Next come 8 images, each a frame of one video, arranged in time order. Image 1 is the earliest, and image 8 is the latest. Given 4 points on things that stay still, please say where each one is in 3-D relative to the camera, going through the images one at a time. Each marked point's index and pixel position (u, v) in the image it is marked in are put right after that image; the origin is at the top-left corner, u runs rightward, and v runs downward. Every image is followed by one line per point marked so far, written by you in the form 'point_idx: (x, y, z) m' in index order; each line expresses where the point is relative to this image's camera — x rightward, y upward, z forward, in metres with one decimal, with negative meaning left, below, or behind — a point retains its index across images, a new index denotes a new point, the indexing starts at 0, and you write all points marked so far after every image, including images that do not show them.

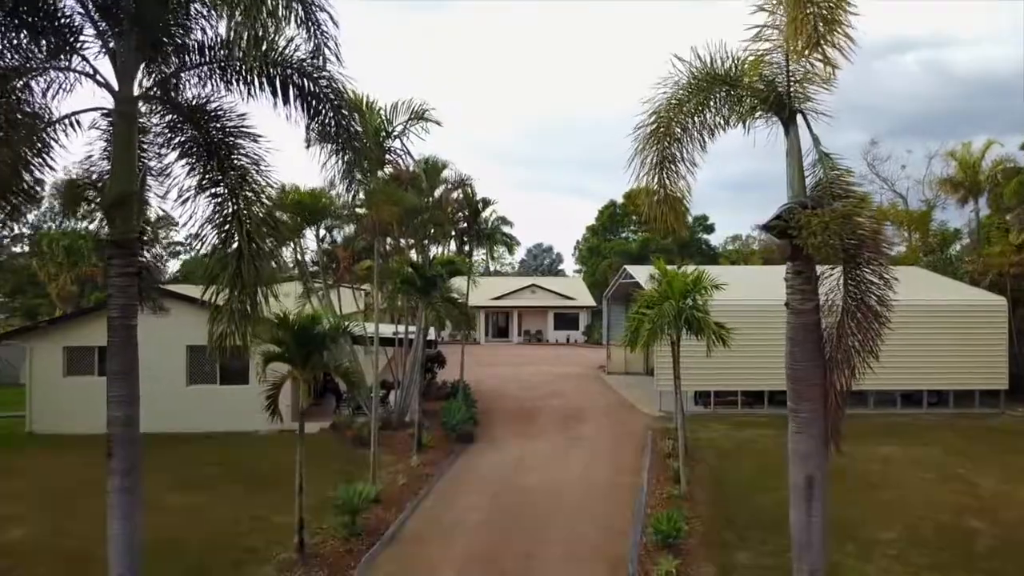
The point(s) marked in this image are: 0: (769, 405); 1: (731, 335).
0: (+6.6, -3.1, +19.1) m
1: (+3.5, -0.8, +11.6) m
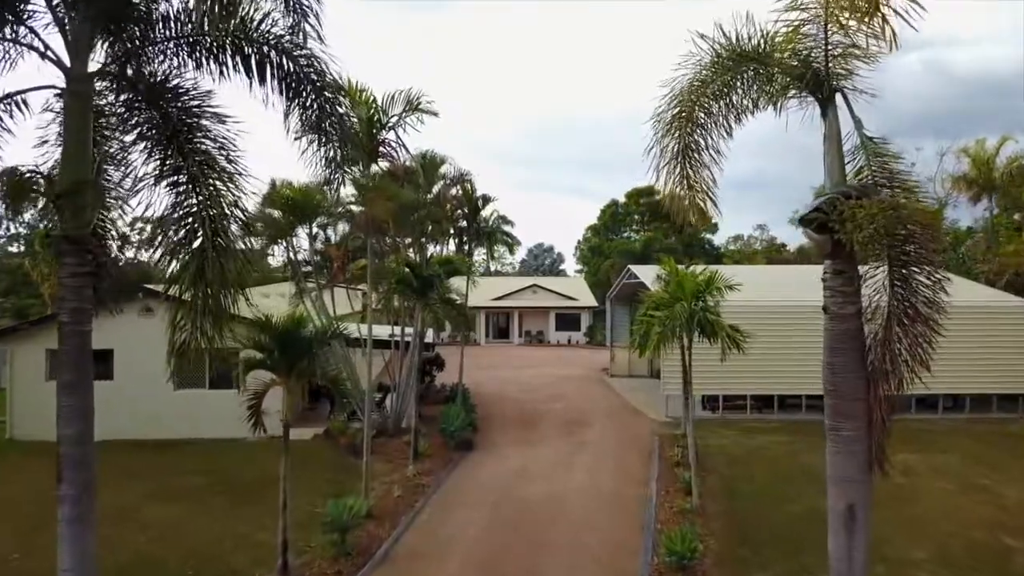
0: (+6.7, -3.1, +18.4) m
1: (+3.5, -0.8, +10.9) m
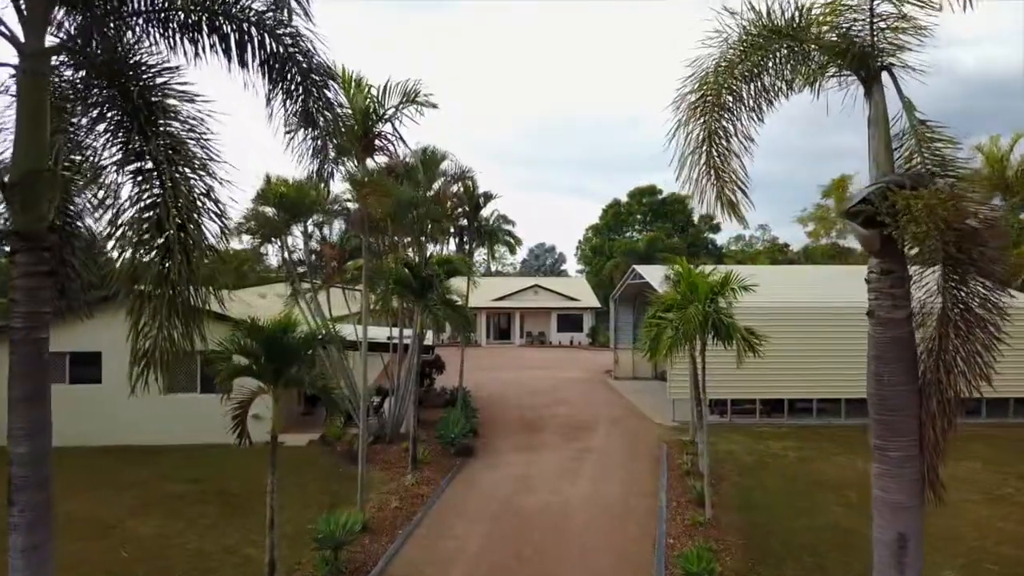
0: (+6.7, -3.1, +17.9) m
1: (+3.6, -0.8, +10.4) m
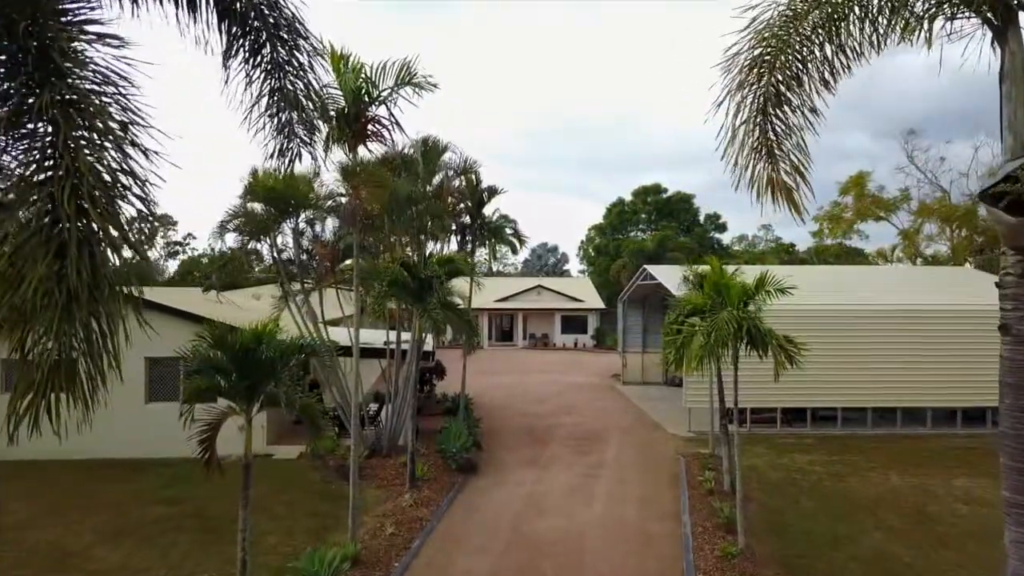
0: (+6.8, -3.1, +16.8) m
1: (+3.7, -0.8, +9.3) m
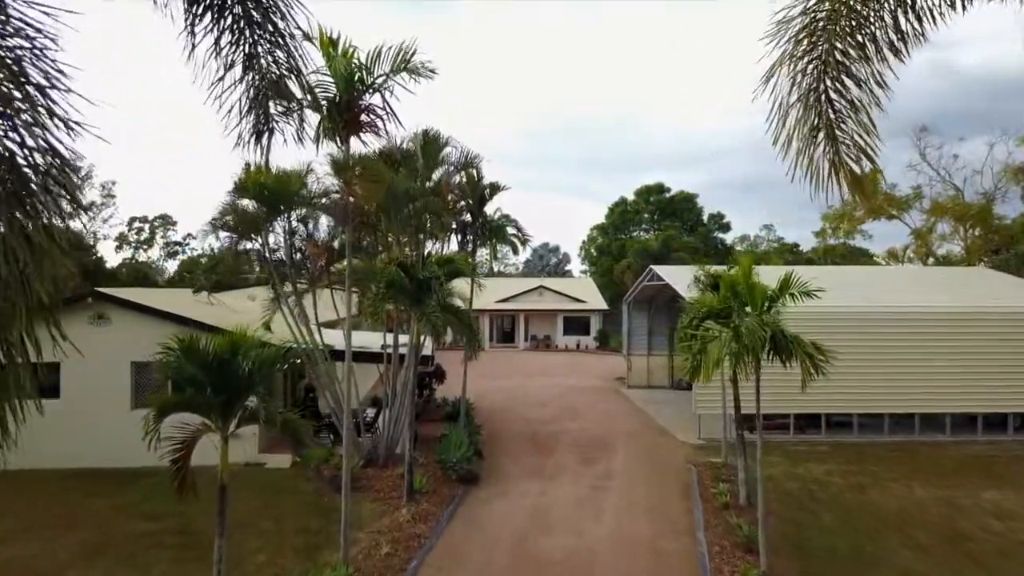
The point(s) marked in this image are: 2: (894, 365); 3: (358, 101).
0: (+6.9, -3.1, +16.1) m
1: (+3.7, -0.8, +8.7) m
2: (+7.8, -1.6, +14.9) m
3: (-1.8, +2.1, +8.4) m
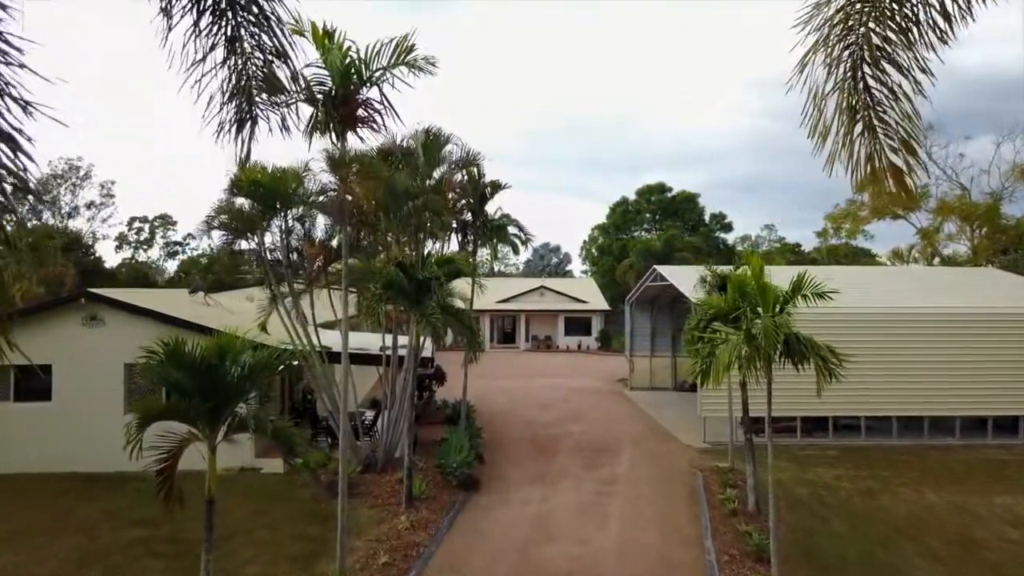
0: (+6.9, -3.2, +15.8) m
1: (+3.7, -0.9, +8.4) m
2: (+7.8, -1.6, +14.6) m
3: (-1.7, +2.1, +8.1) m
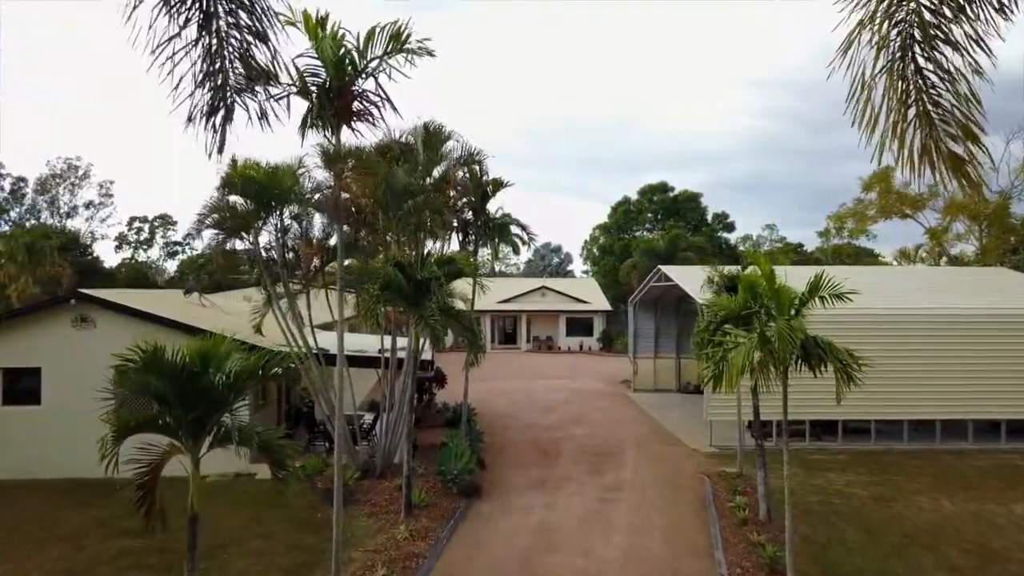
0: (+7.0, -3.2, +15.5) m
1: (+3.8, -0.9, +8.0) m
2: (+7.8, -1.6, +14.3) m
3: (-1.7, +2.1, +7.8) m
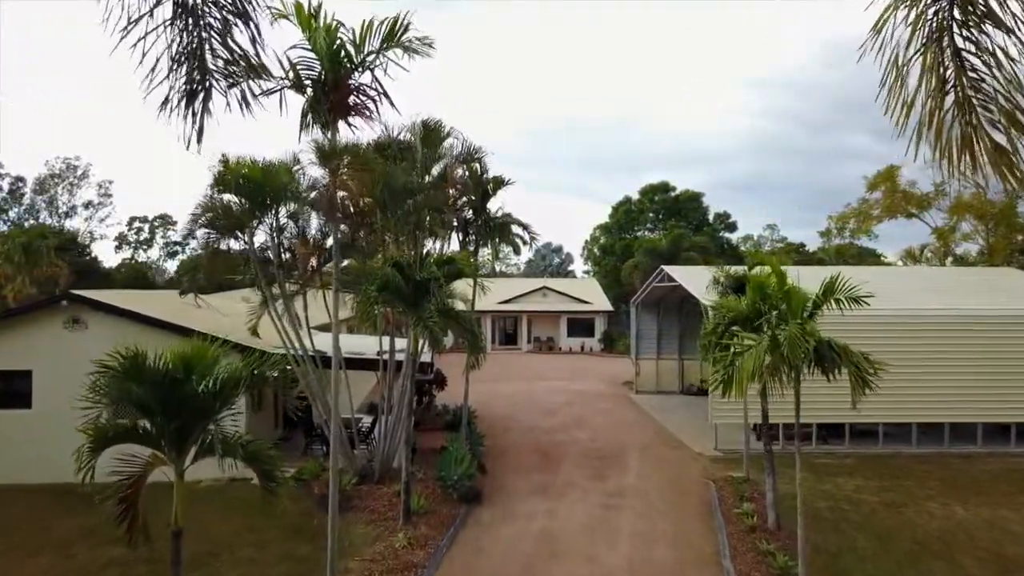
0: (+7.0, -3.2, +15.2) m
1: (+3.8, -0.9, +7.7) m
2: (+7.9, -1.6, +14.0) m
3: (-1.7, +2.1, +7.5) m
